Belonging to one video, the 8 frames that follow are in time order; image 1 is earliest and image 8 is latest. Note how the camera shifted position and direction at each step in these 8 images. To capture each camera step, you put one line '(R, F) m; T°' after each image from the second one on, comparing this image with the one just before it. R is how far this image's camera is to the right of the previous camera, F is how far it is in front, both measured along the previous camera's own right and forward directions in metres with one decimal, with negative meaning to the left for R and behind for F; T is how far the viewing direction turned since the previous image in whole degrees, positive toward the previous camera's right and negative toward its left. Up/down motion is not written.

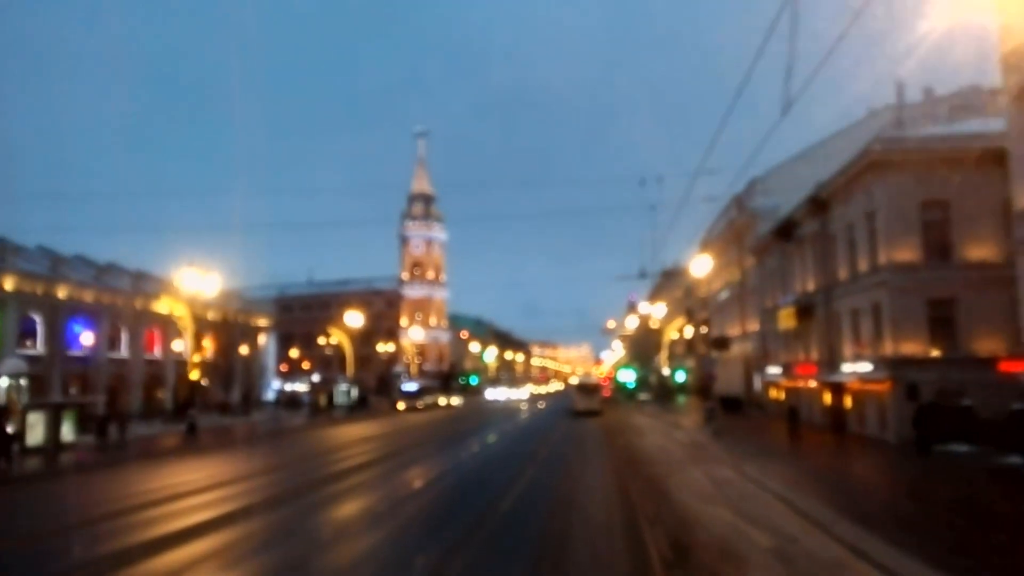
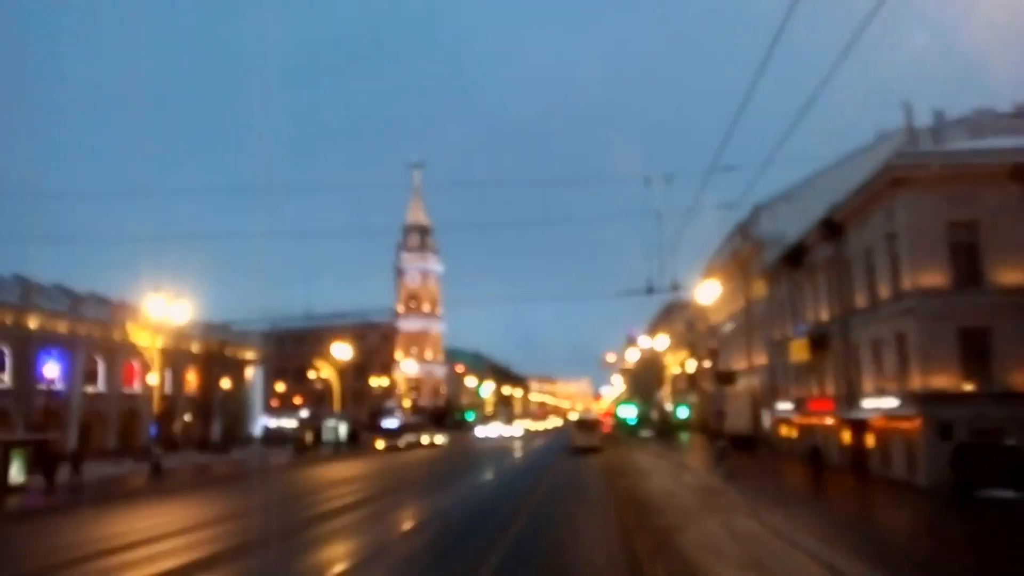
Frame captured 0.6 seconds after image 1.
(+0.3, +3.0) m; 0°
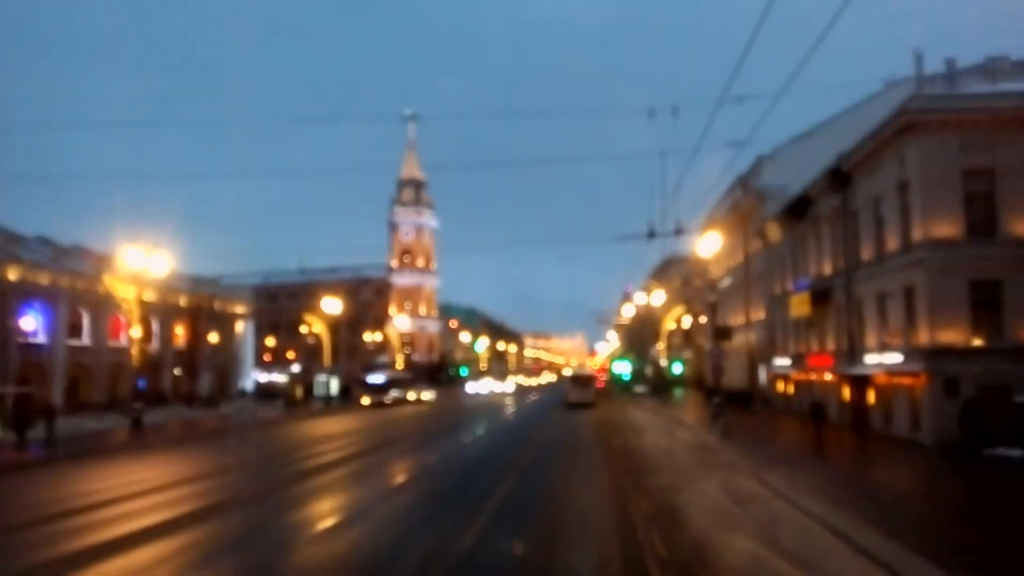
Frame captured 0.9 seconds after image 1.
(+0.2, +1.5) m; 0°
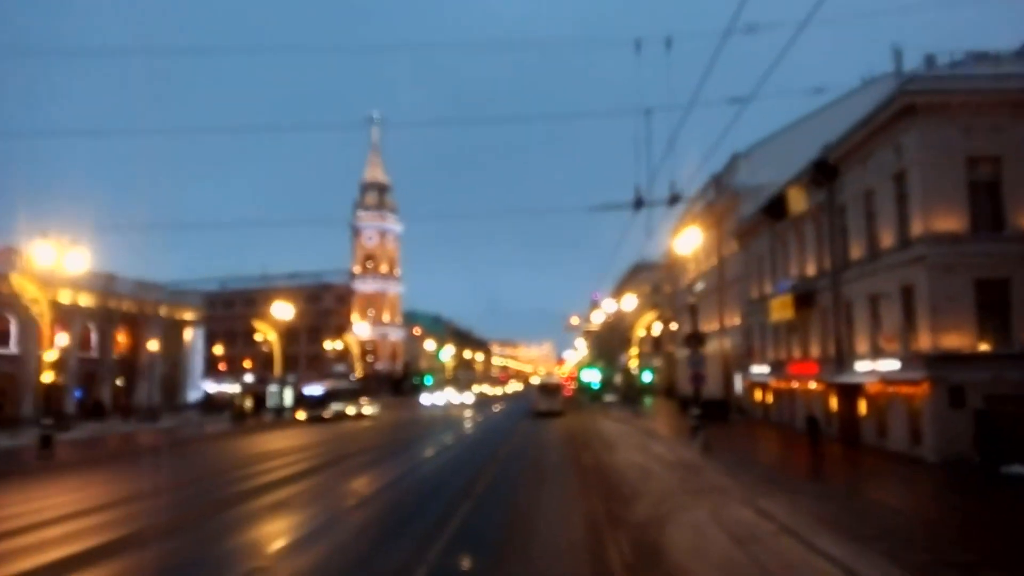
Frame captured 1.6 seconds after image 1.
(+0.4, +3.5) m; +2°
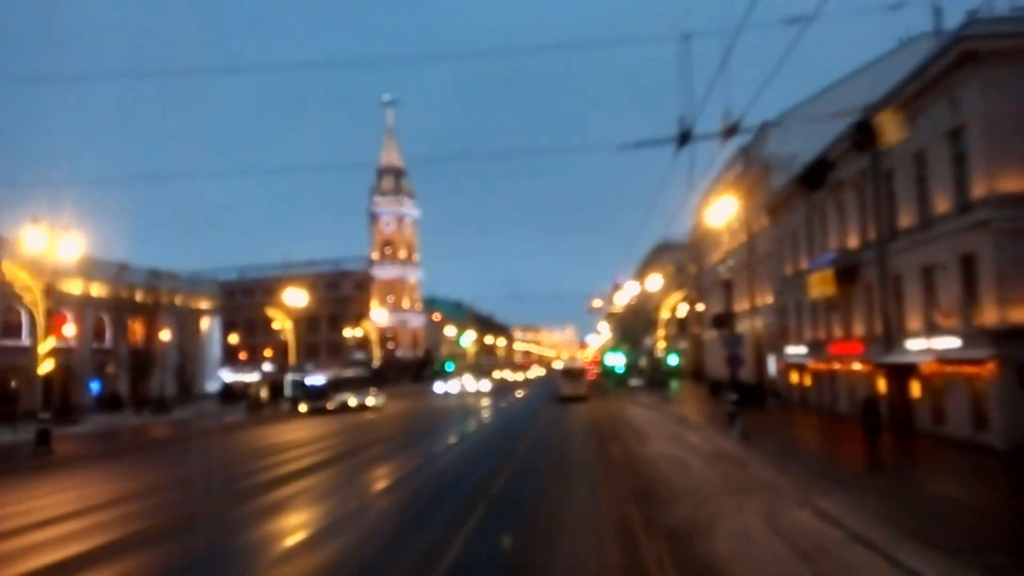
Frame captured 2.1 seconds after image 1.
(+0.1, +2.4) m; -2°
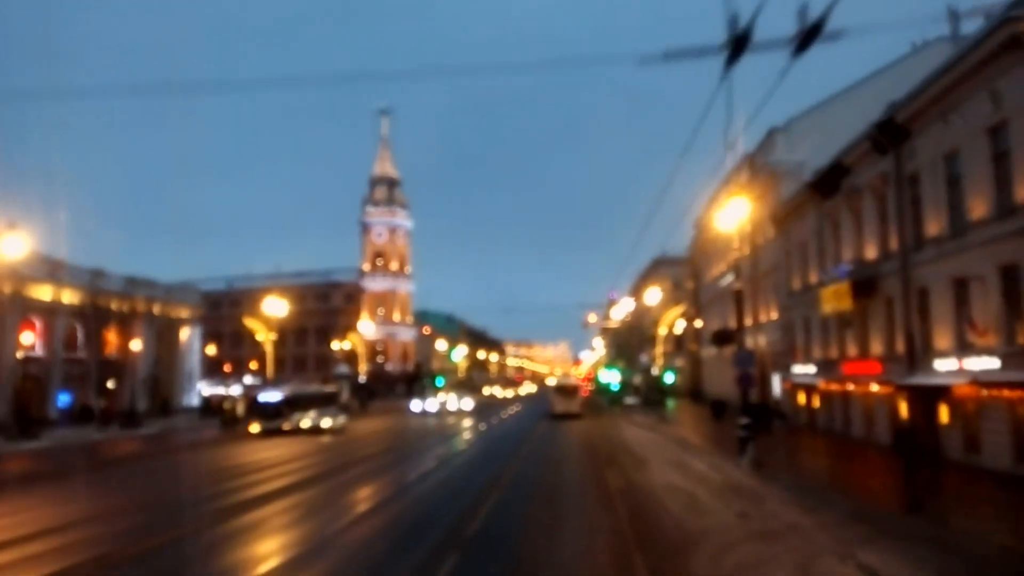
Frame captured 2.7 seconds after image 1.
(+0.2, +2.9) m; 0°
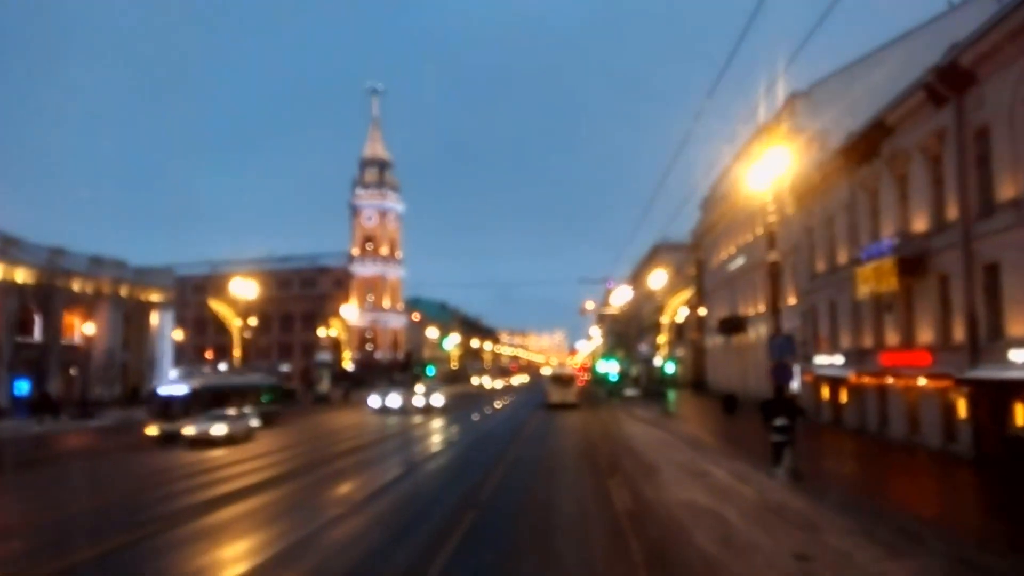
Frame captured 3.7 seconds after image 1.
(+0.4, +4.9) m; 0°
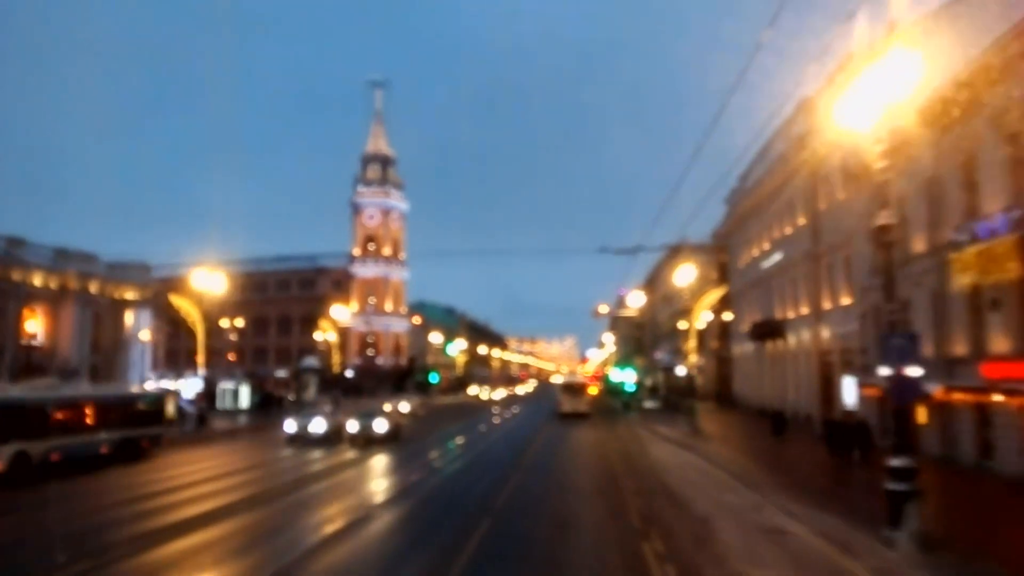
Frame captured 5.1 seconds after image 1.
(+0.4, +6.8) m; -1°
